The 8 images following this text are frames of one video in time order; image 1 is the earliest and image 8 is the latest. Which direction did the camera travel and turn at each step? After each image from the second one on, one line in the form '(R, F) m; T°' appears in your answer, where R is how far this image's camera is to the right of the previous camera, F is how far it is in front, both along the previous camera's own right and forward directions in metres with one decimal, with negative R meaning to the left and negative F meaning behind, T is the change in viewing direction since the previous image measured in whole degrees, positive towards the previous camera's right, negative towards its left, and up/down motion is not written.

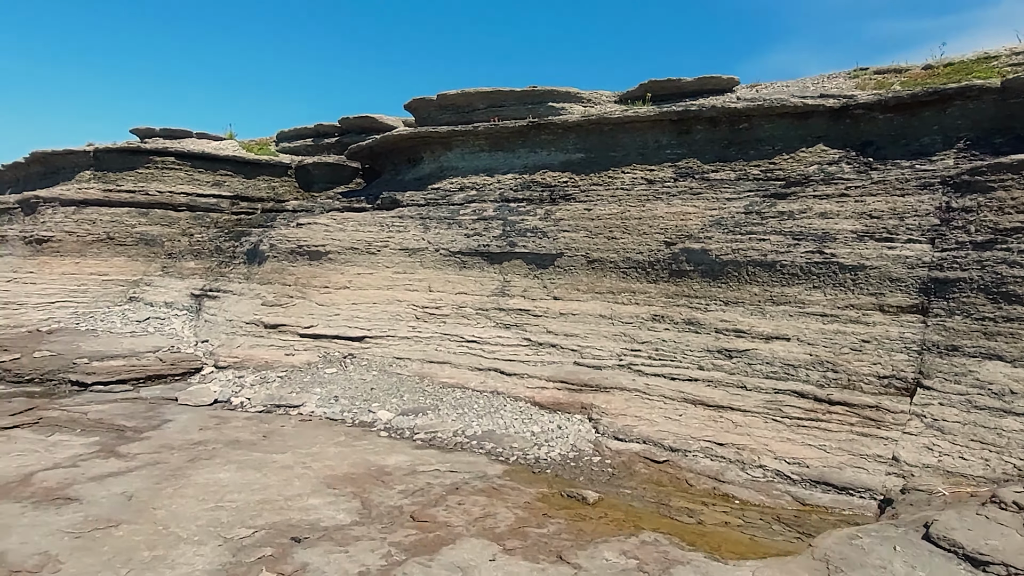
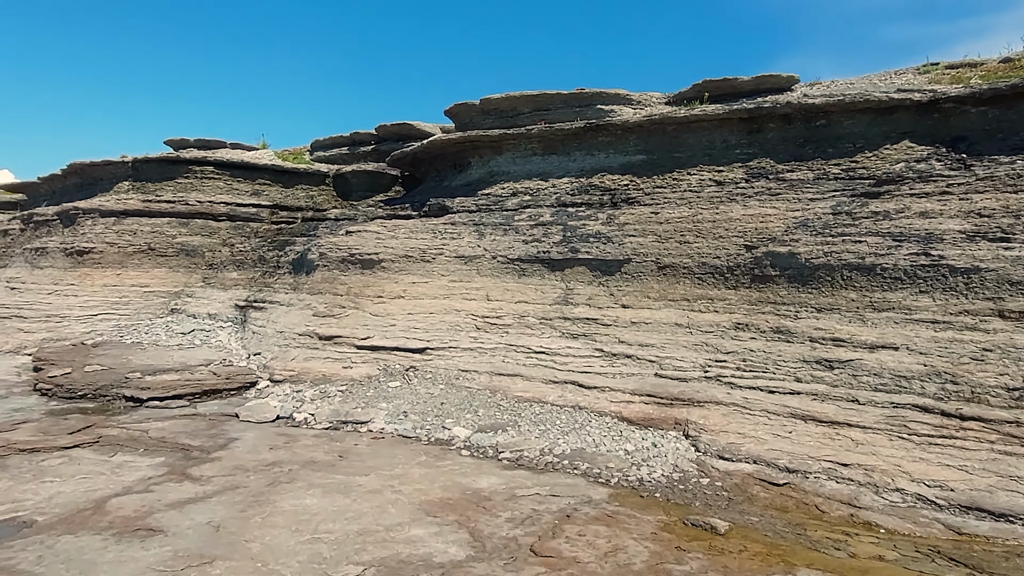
(-0.9, +0.6) m; -1°
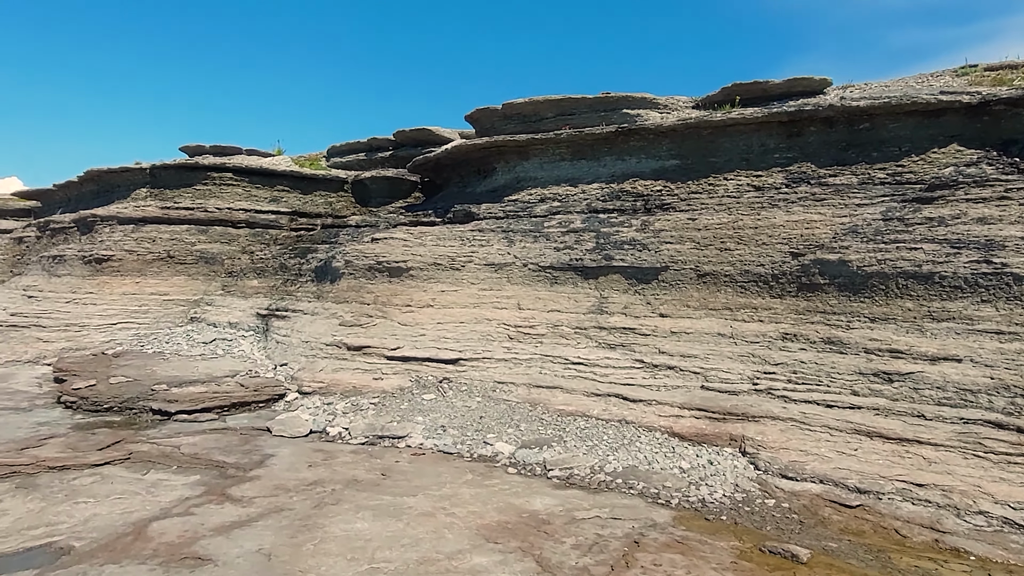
(-0.5, +0.3) m; 0°
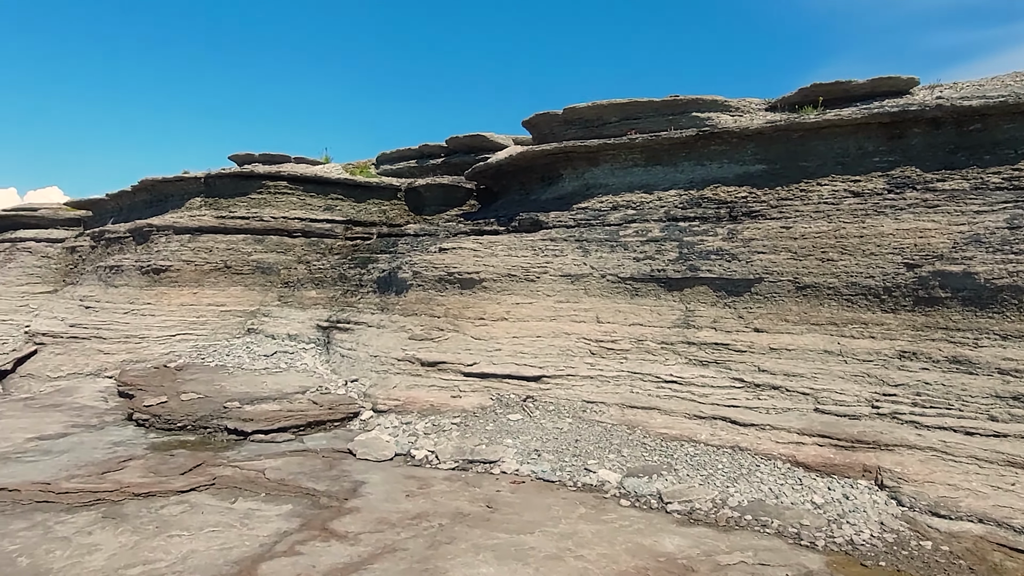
(-0.9, +0.6) m; -2°
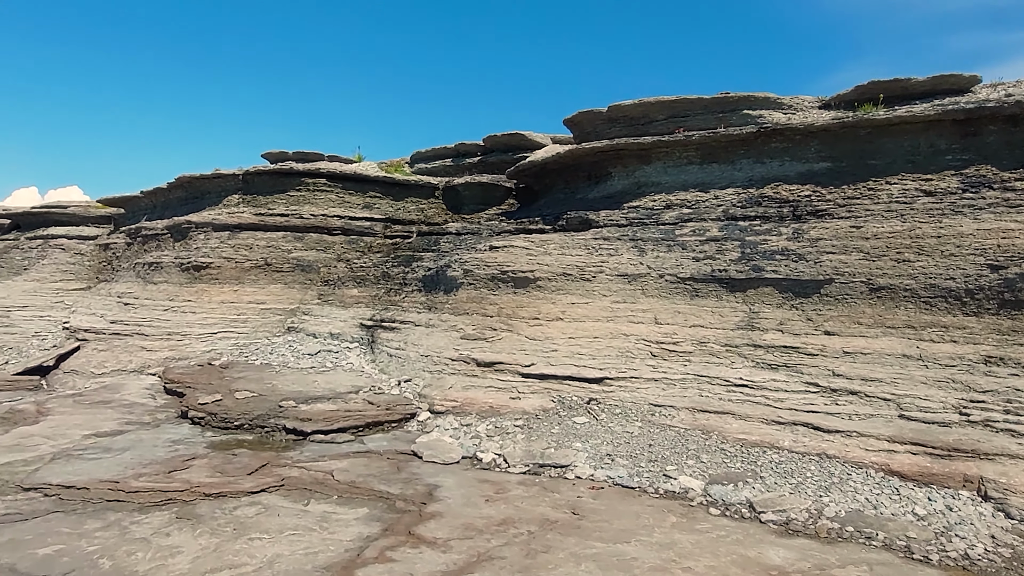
(-0.7, +0.3) m; -1°
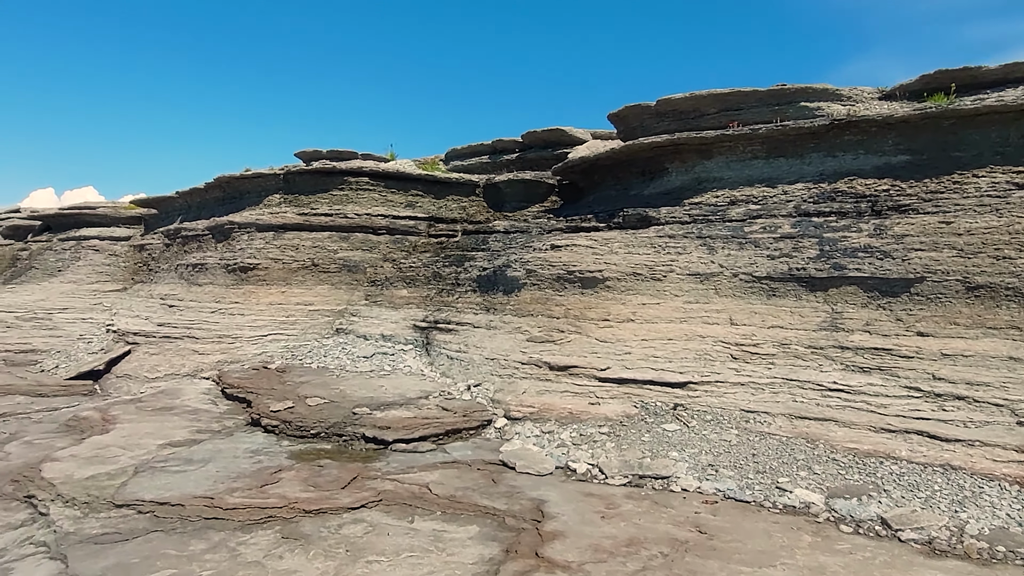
(-1.0, +0.4) m; -1°
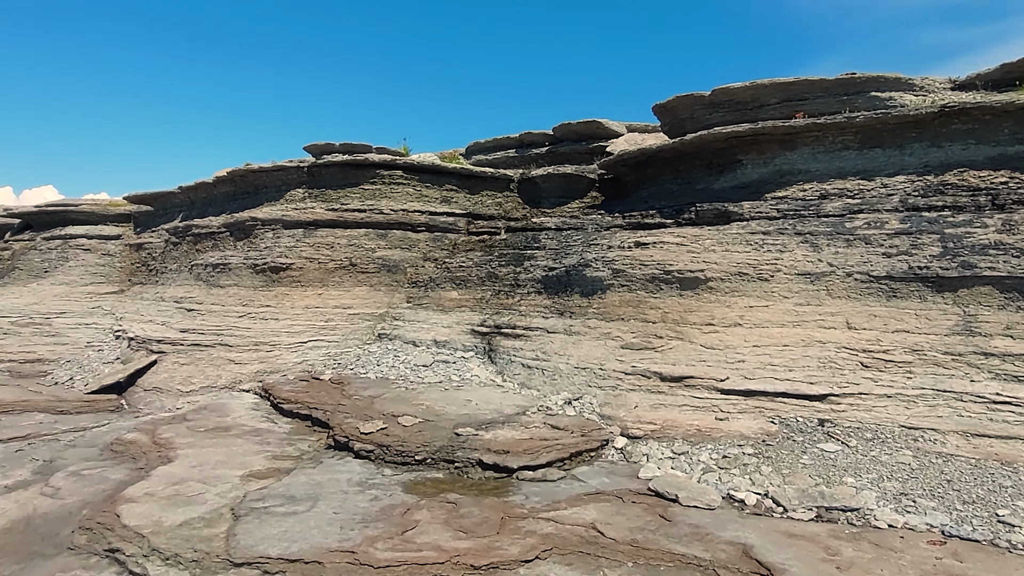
(-1.9, +1.2) m; +3°
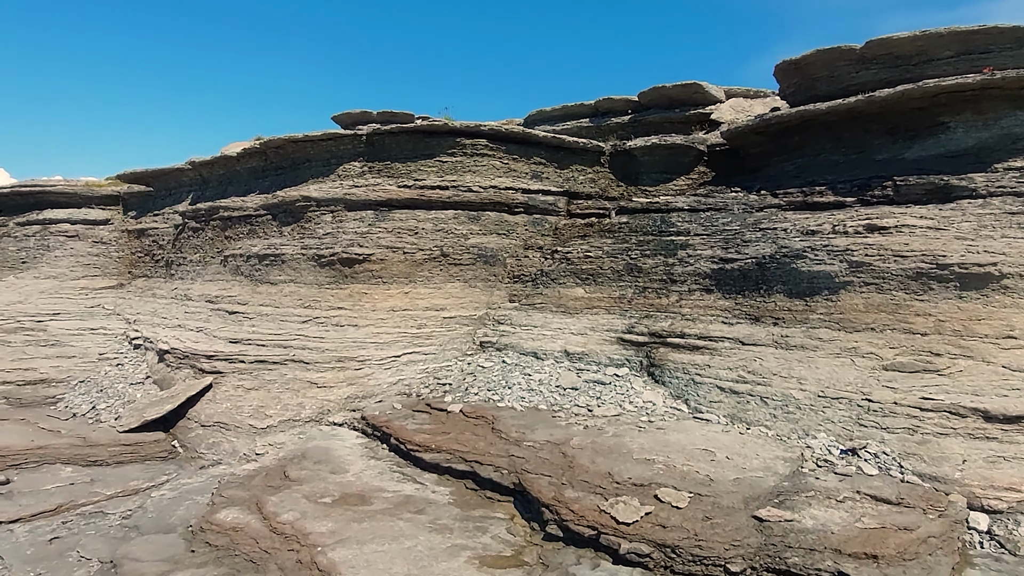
(-2.9, +3.0) m; +3°
